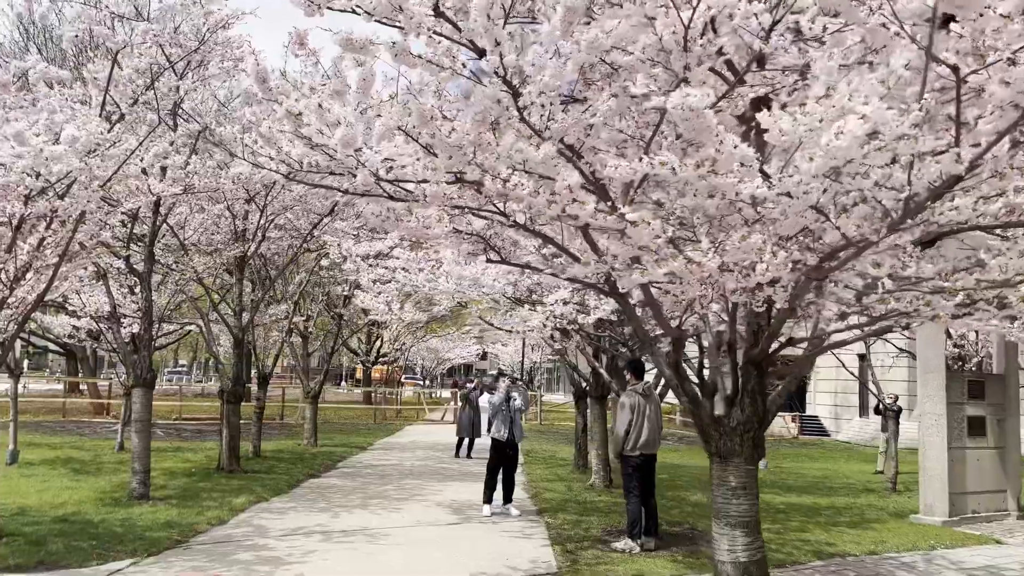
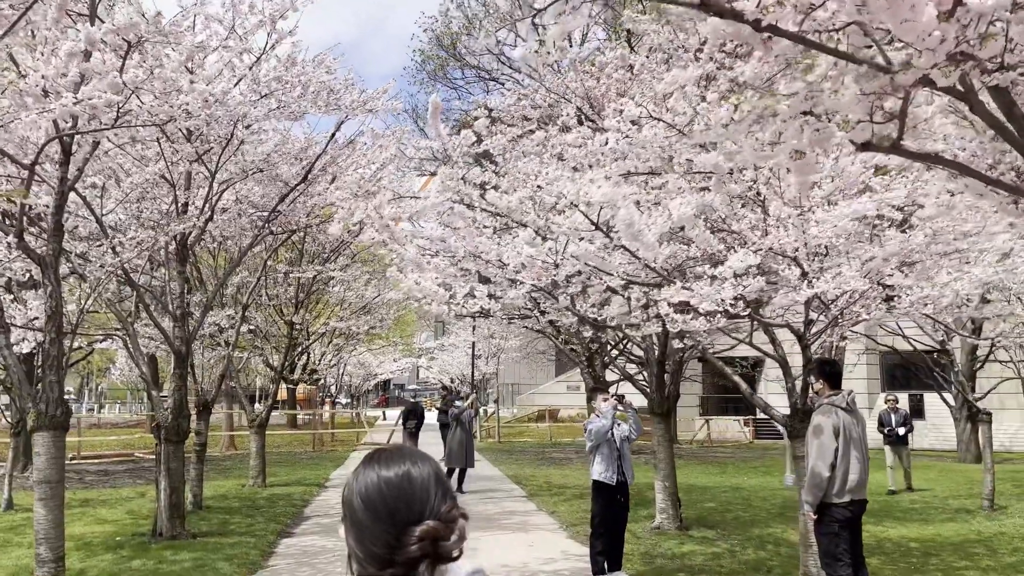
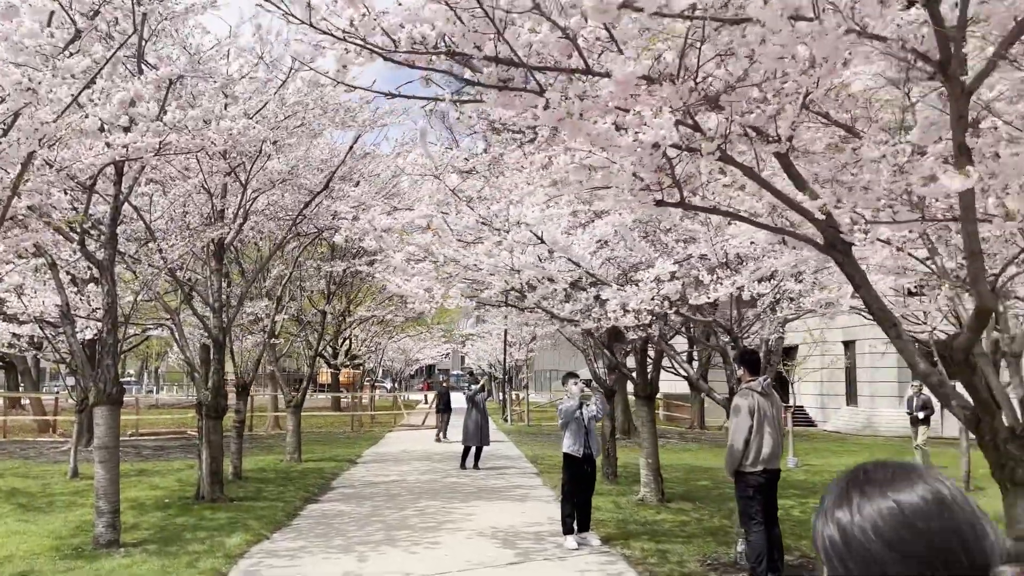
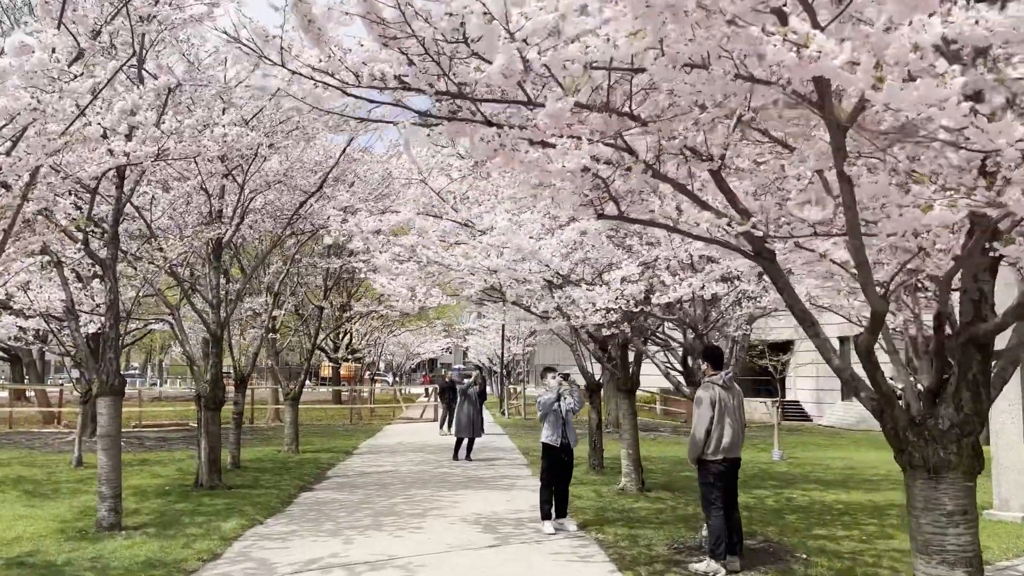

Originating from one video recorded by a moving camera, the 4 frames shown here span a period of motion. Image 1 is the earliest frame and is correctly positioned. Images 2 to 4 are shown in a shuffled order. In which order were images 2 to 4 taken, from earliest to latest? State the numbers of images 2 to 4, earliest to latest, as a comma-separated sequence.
4, 3, 2
